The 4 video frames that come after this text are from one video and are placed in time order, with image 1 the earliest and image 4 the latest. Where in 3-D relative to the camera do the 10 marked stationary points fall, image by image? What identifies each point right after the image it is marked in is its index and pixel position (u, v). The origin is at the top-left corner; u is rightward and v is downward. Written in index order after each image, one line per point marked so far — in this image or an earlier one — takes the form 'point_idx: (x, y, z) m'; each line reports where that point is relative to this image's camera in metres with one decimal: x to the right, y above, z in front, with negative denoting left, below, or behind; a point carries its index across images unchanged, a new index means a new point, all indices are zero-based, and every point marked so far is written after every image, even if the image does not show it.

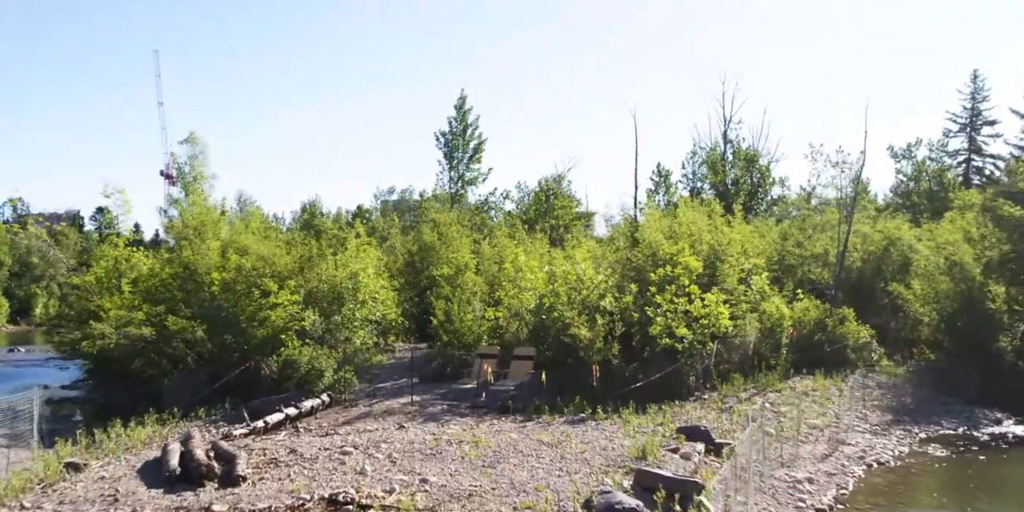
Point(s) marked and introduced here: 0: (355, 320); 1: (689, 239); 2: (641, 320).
0: (-3.6, -1.4, +16.4) m
1: (+4.1, +0.3, +16.7) m
2: (+2.6, -1.3, +14.3) m
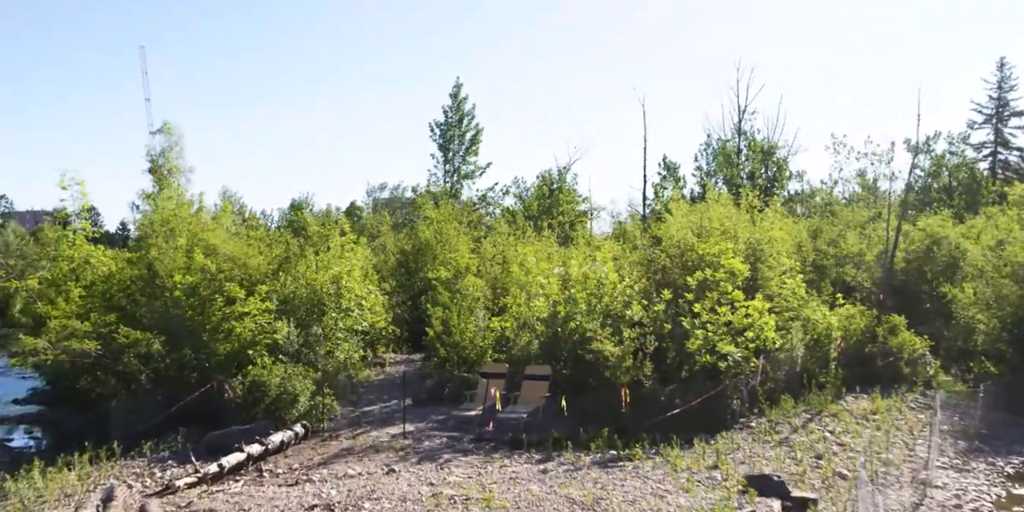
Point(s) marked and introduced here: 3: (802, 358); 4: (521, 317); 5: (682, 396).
0: (-3.4, -1.5, +14.1) m
1: (+4.3, +0.3, +14.5) m
2: (+2.8, -1.3, +12.1) m
3: (+5.5, -1.9, +13.8) m
4: (+0.2, -1.1, +13.4) m
5: (+2.7, -2.2, +11.4) m
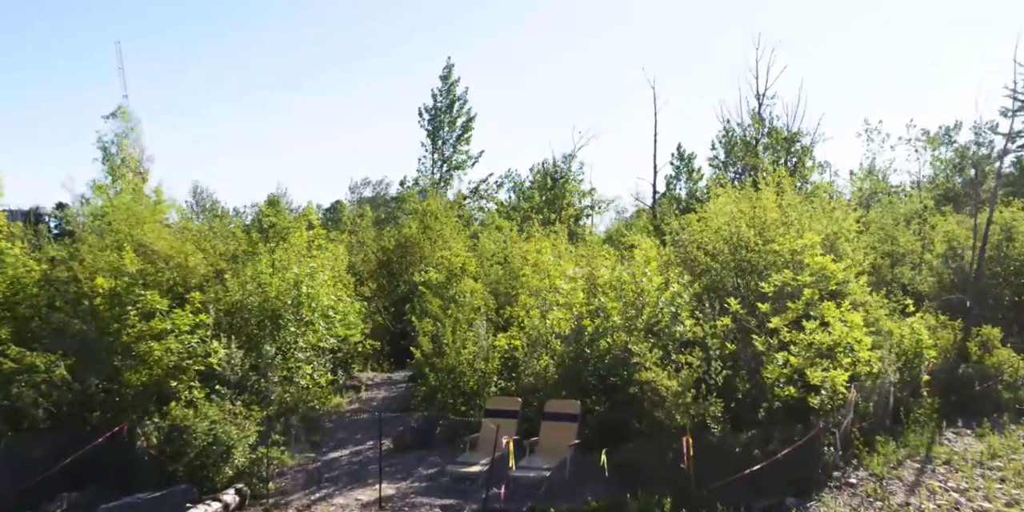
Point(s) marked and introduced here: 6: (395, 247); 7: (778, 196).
0: (-3.3, -1.4, +11.0) m
1: (+4.4, +0.4, +11.5) m
2: (+2.9, -1.3, +9.0) m
3: (+5.7, -1.9, +10.8) m
4: (+0.3, -1.1, +10.3) m
5: (+2.9, -2.2, +8.3) m
6: (-3.0, +0.2, +18.5) m
7: (+4.7, +1.1, +12.8) m
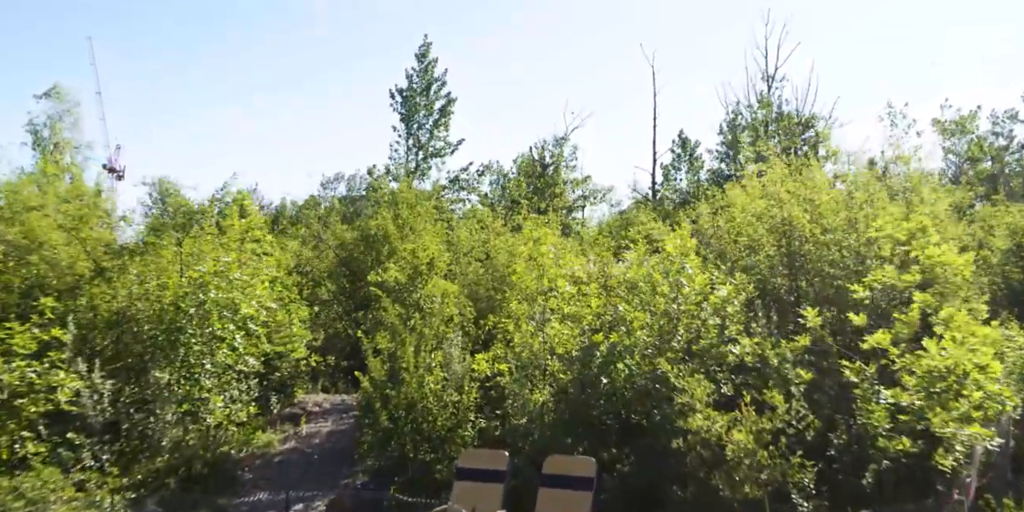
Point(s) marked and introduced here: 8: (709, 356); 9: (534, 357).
0: (-3.5, -1.3, +8.0) m
1: (+4.2, +0.4, +8.7) m
2: (+2.8, -1.2, +6.2) m
3: (+5.5, -1.8, +8.0) m
4: (+0.2, -1.0, +7.5) m
5: (+2.8, -2.1, +5.5) m
6: (-3.3, +0.3, +15.5) m
7: (+4.5, +1.2, +10.1) m
8: (+1.8, -0.9, +6.4) m
9: (+0.2, -1.0, +7.4) m
